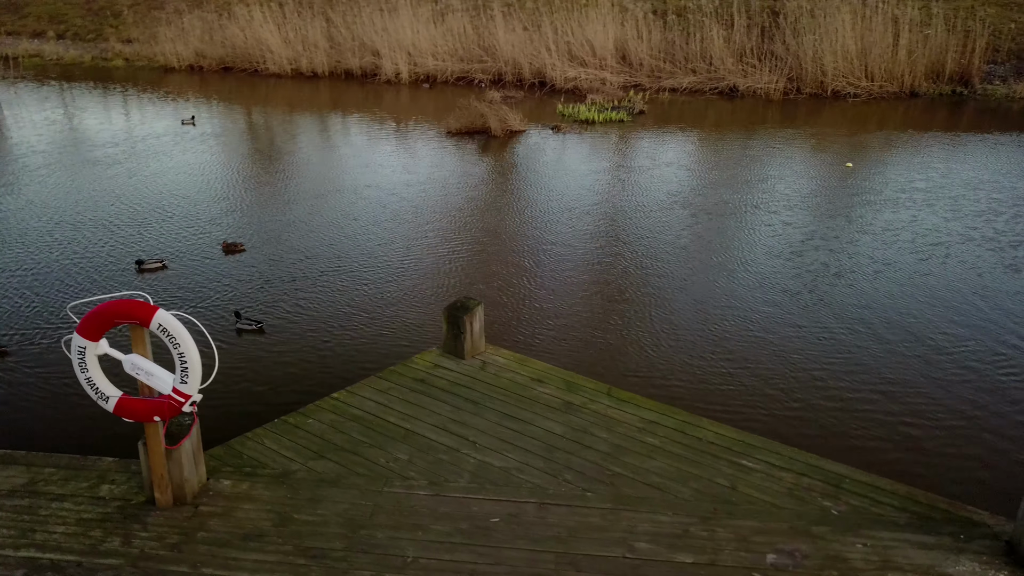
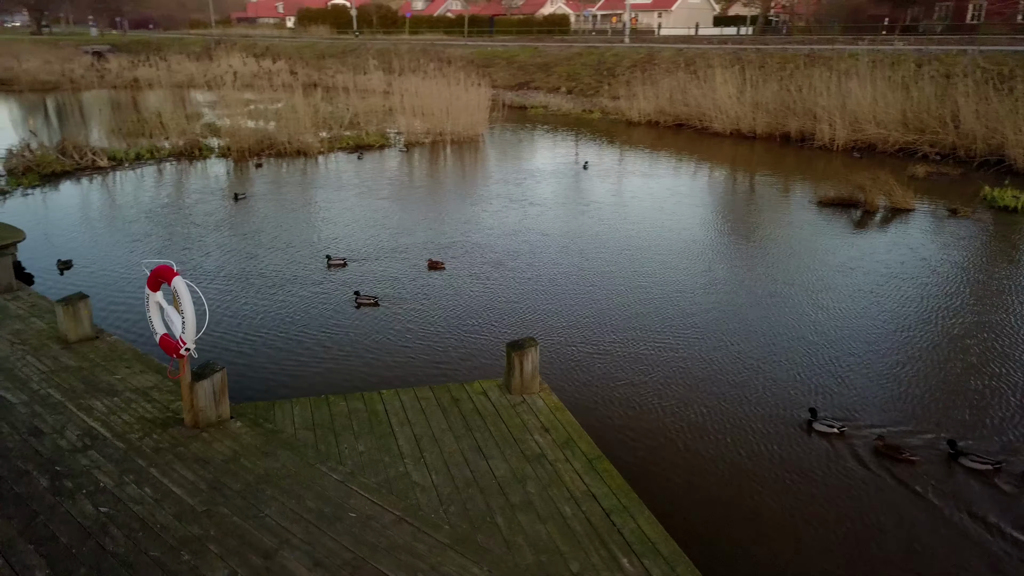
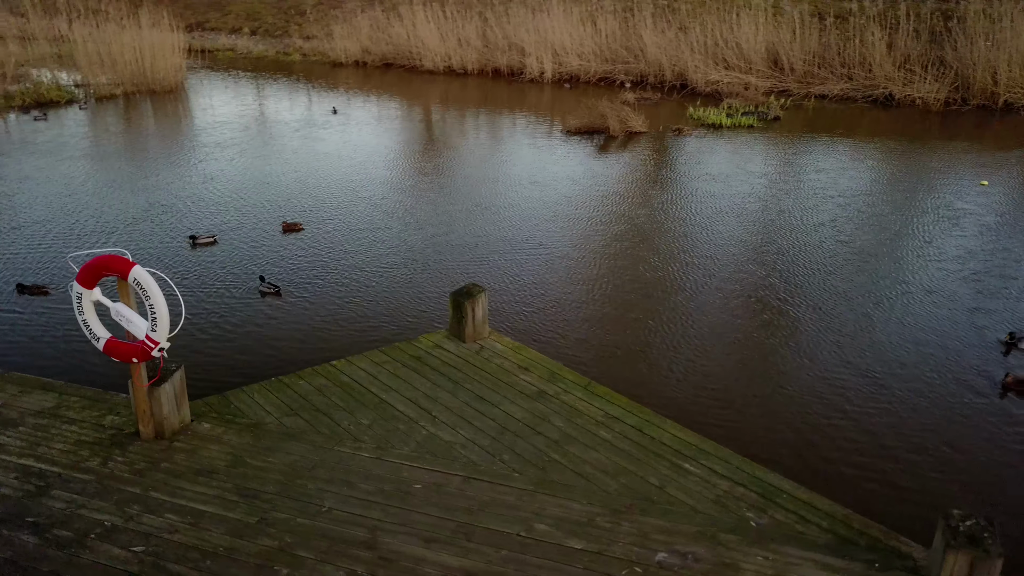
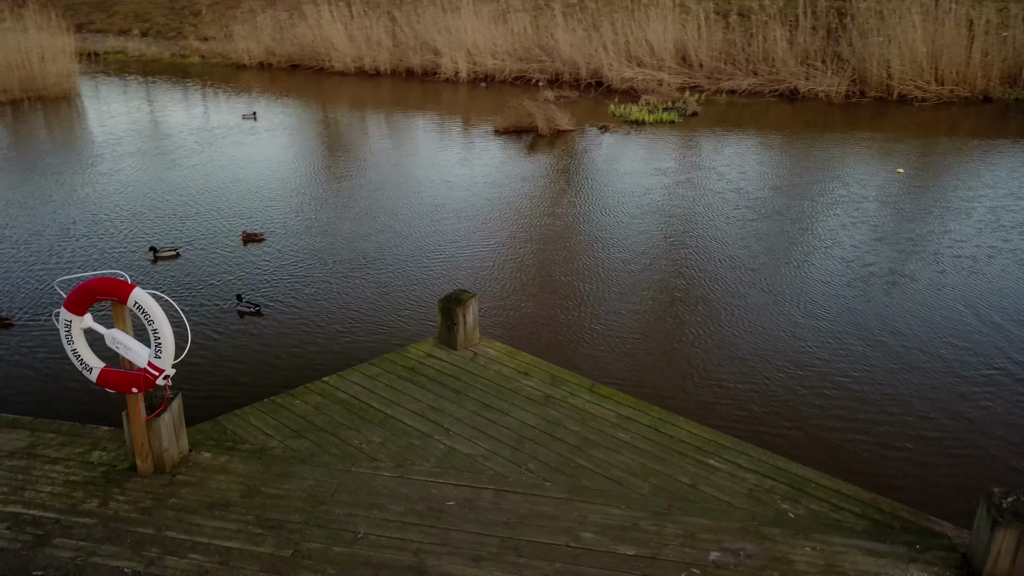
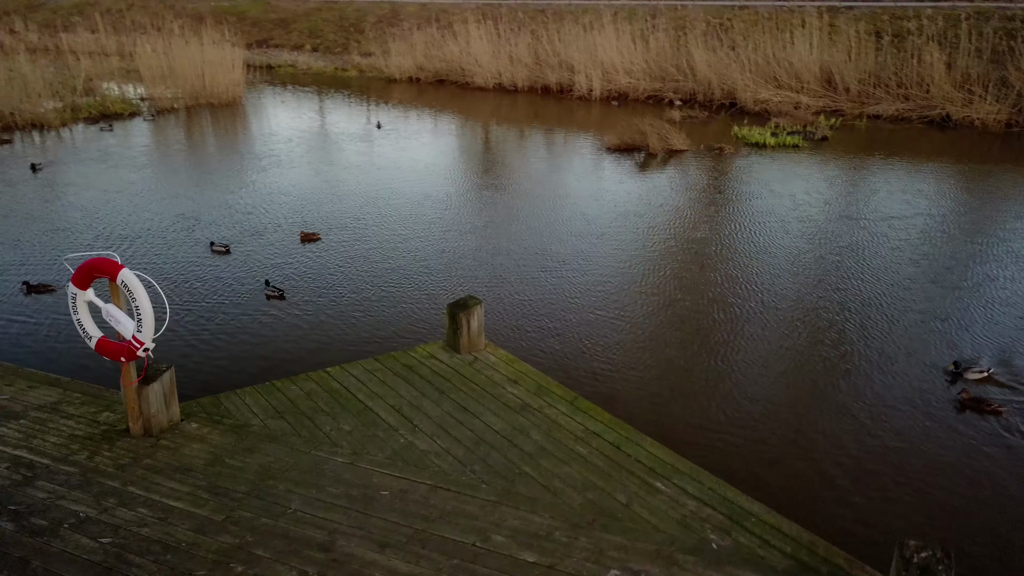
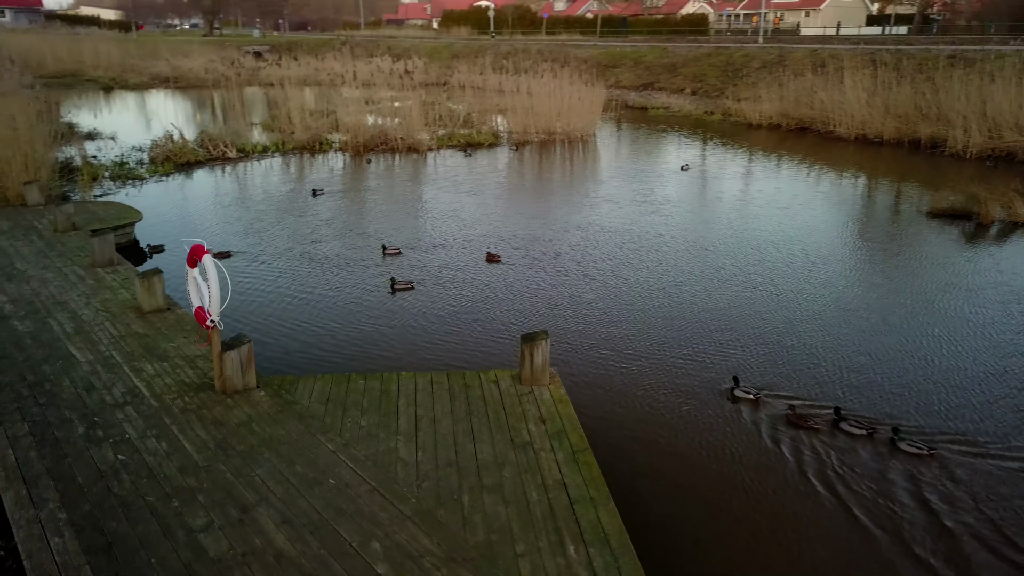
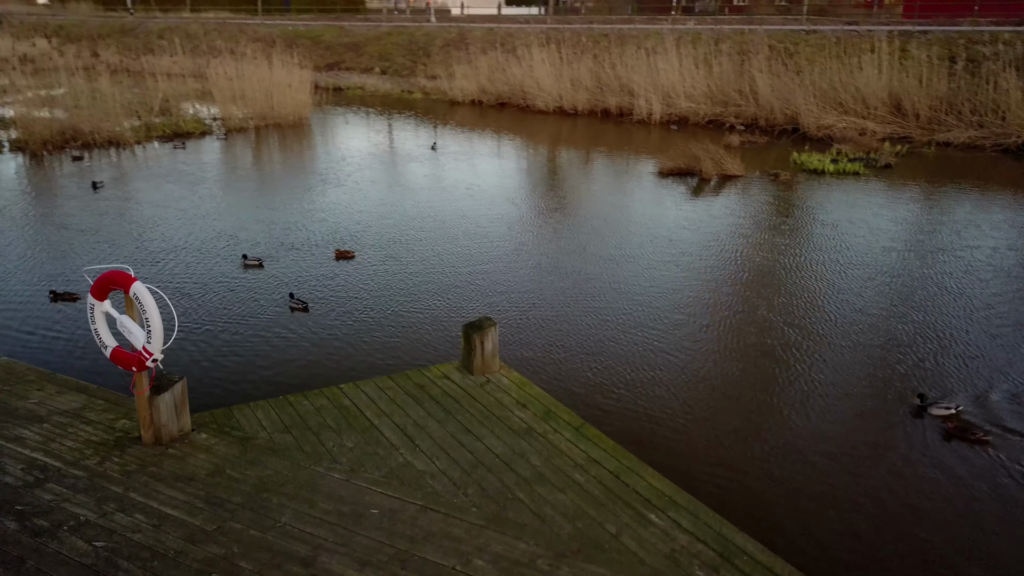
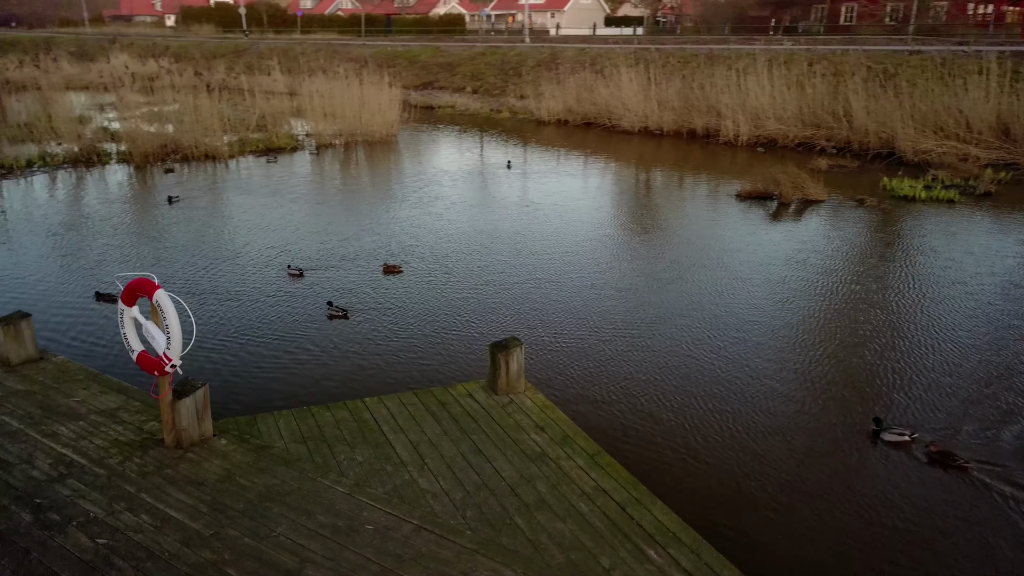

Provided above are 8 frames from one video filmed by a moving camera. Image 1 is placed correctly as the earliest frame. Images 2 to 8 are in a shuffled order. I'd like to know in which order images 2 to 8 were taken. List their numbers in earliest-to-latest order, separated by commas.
4, 3, 5, 7, 8, 2, 6
